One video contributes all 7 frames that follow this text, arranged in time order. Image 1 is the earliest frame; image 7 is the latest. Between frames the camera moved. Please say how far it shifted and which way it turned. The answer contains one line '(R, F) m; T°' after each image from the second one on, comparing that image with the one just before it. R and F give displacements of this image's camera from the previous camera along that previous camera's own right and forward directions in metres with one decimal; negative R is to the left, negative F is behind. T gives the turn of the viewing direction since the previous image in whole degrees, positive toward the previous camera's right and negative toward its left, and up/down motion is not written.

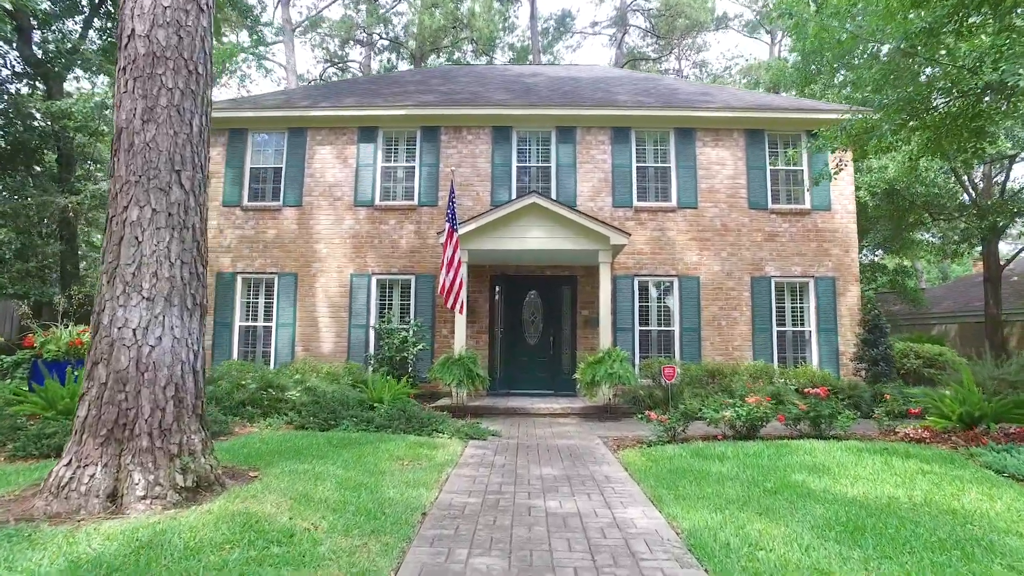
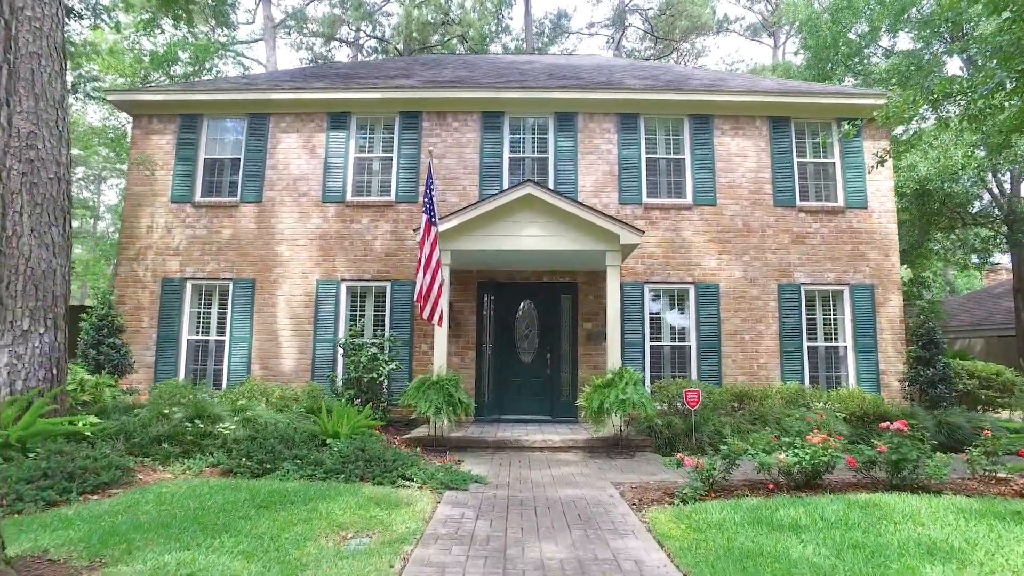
(0.0, +1.5) m; +1°
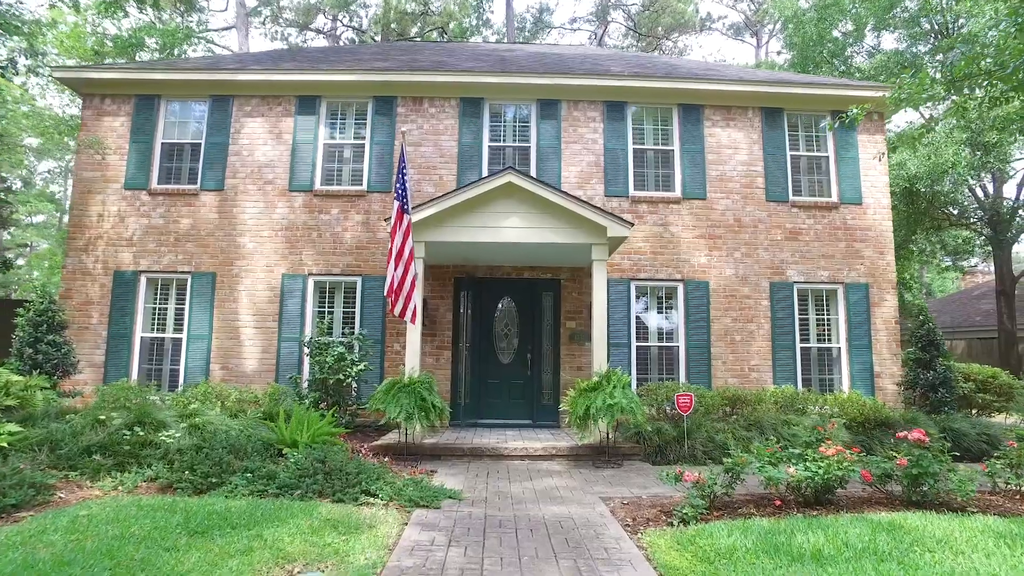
(0.0, +0.6) m; +2°
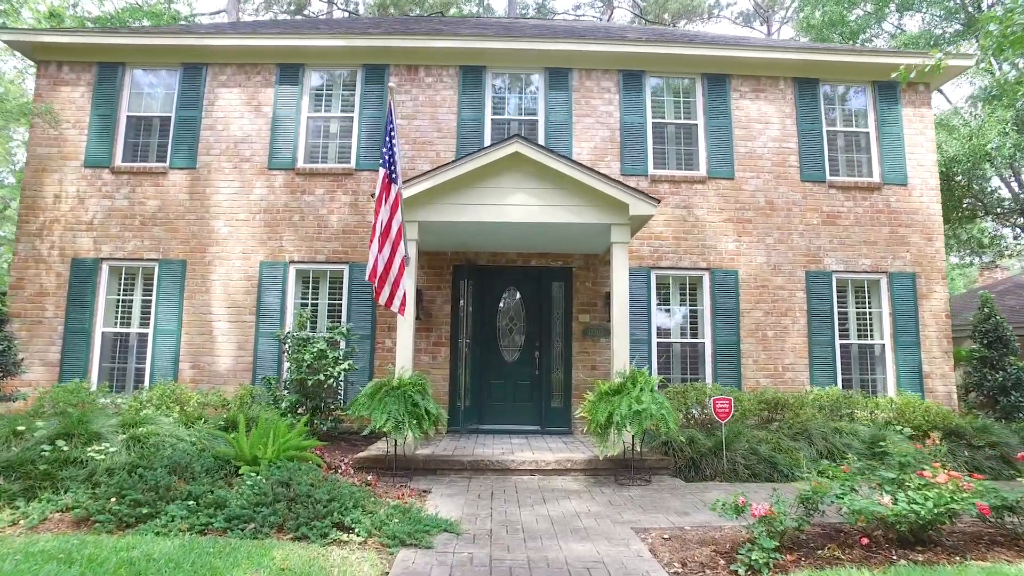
(-0.1, +1.0) m; 0°
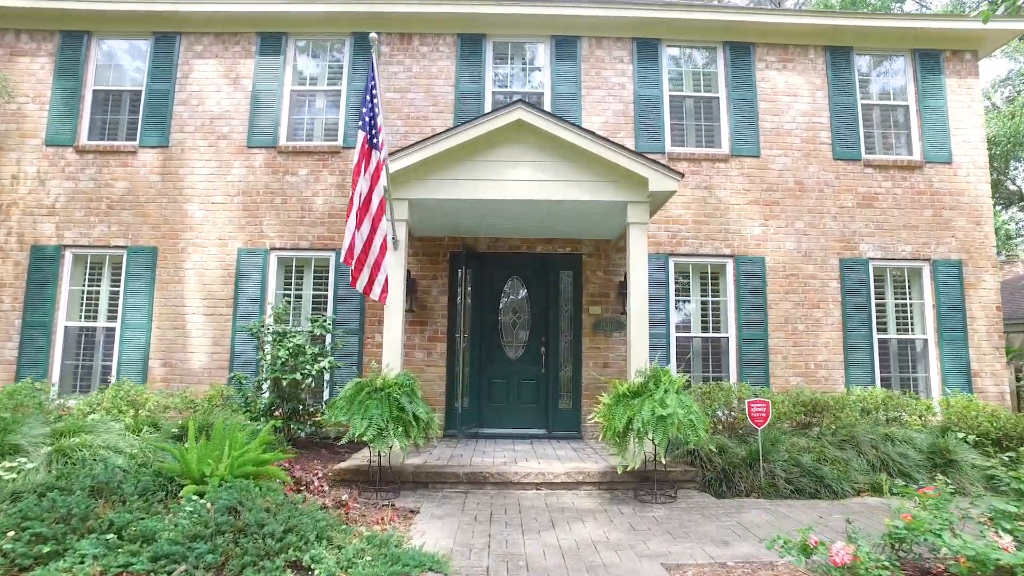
(0.0, +0.8) m; 0°
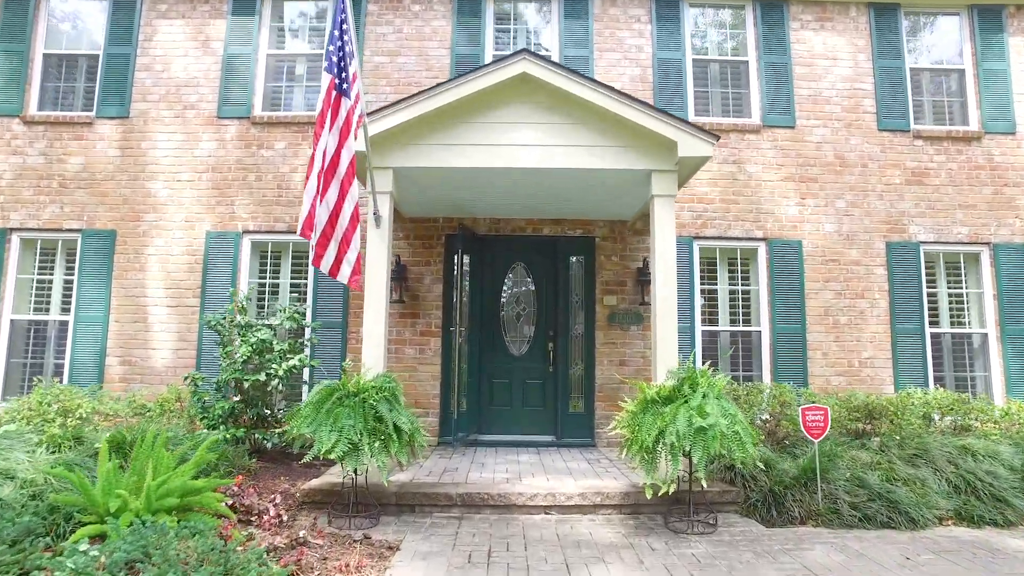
(0.0, +0.9) m; 0°
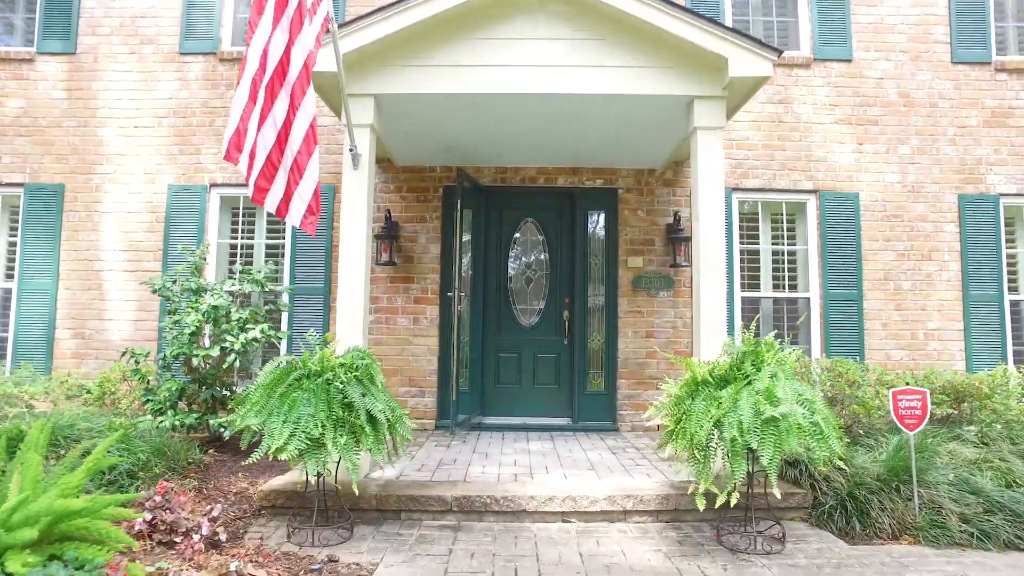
(0.0, +0.9) m; -1°
